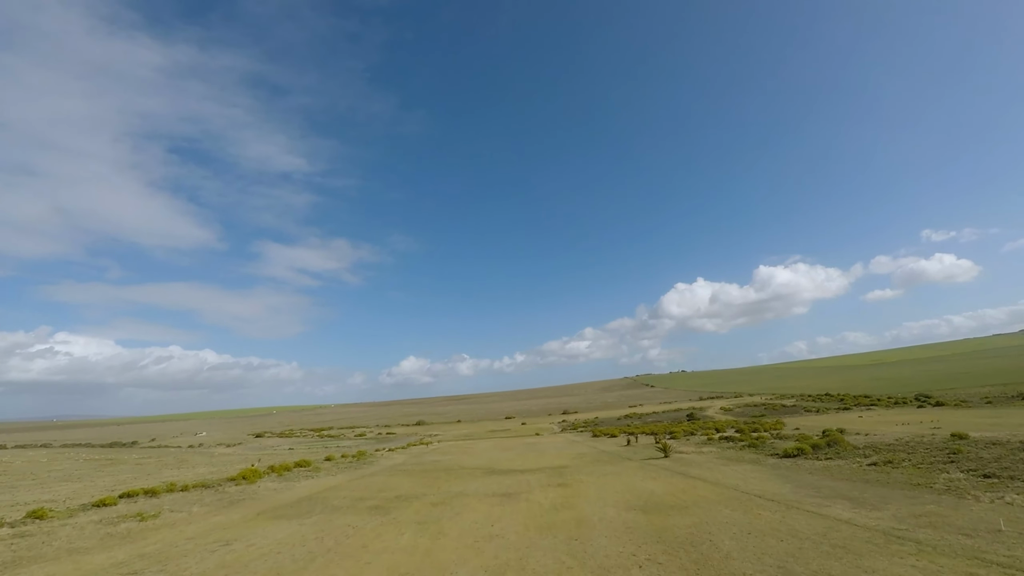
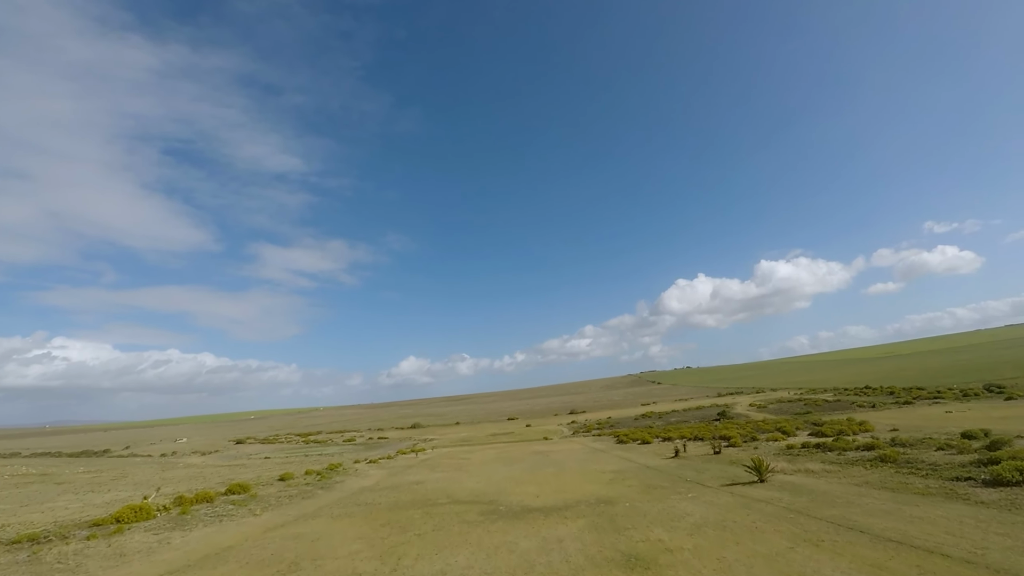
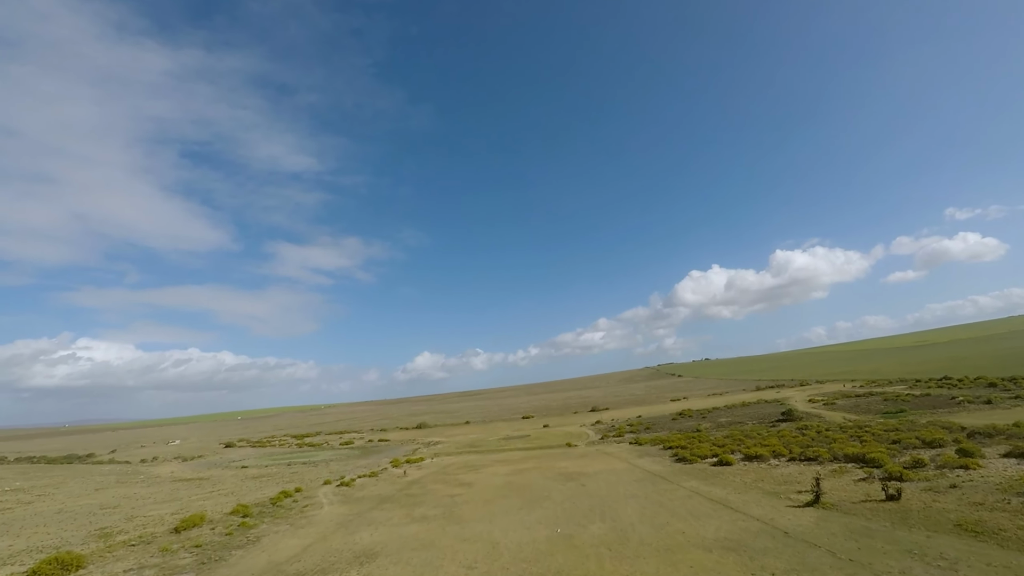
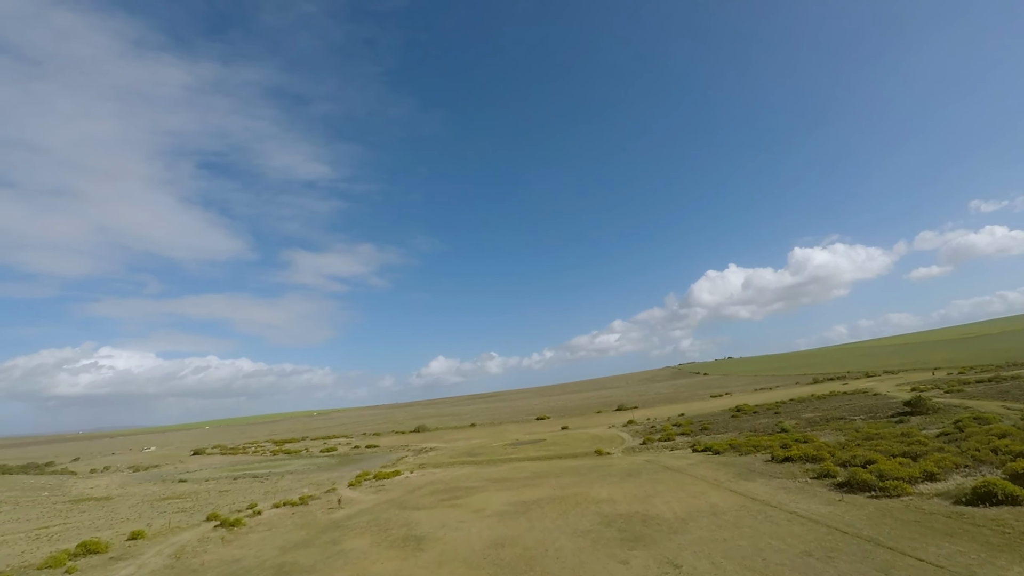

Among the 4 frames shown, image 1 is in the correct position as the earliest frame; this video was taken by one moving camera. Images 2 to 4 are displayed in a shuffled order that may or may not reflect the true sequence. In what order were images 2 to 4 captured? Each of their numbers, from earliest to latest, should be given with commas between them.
2, 3, 4
